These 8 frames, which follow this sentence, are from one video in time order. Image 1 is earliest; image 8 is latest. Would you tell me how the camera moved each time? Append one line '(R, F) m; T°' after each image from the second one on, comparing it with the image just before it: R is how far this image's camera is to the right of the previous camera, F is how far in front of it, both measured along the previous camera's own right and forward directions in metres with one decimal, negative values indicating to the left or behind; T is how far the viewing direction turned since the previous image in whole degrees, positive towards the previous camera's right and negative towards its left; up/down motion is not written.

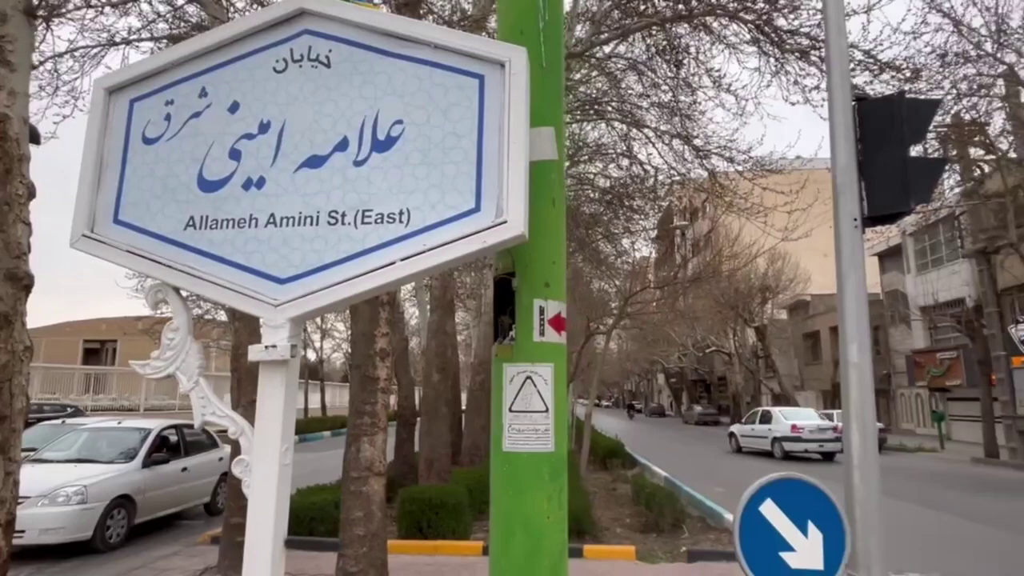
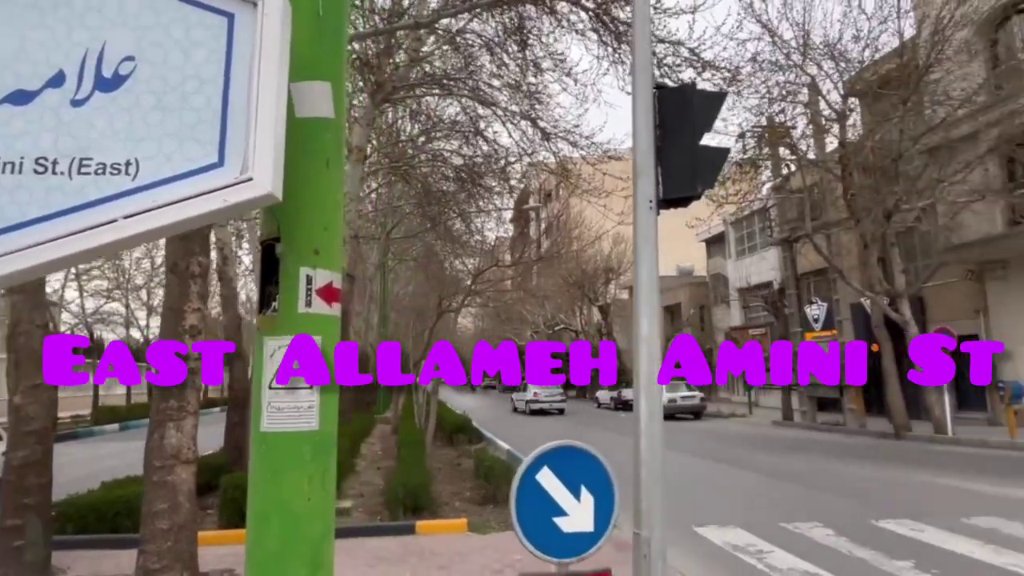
(+0.3, +0.1) m; +13°
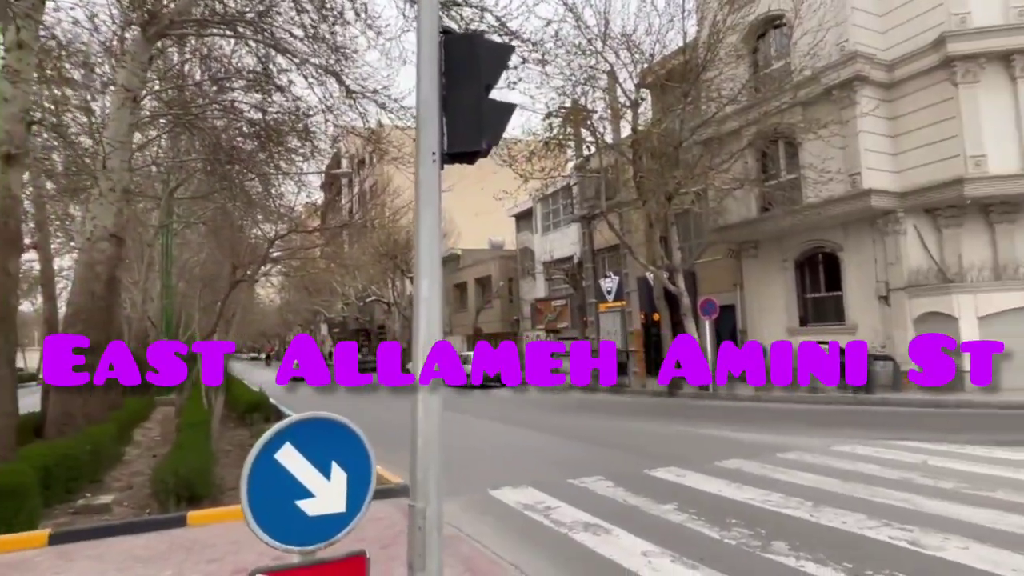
(+0.2, +0.2) m; +17°
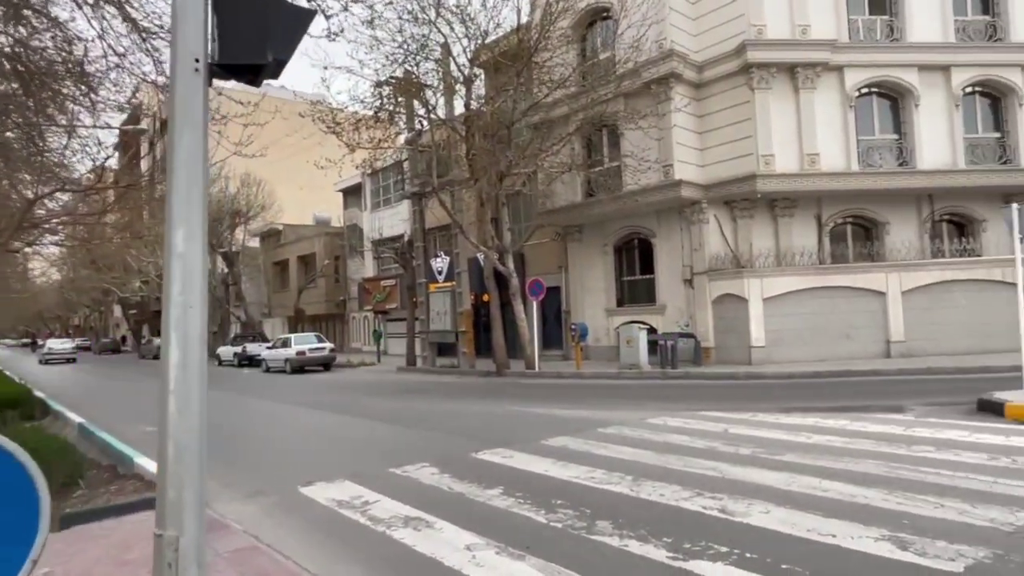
(+0.1, +0.6) m; +15°
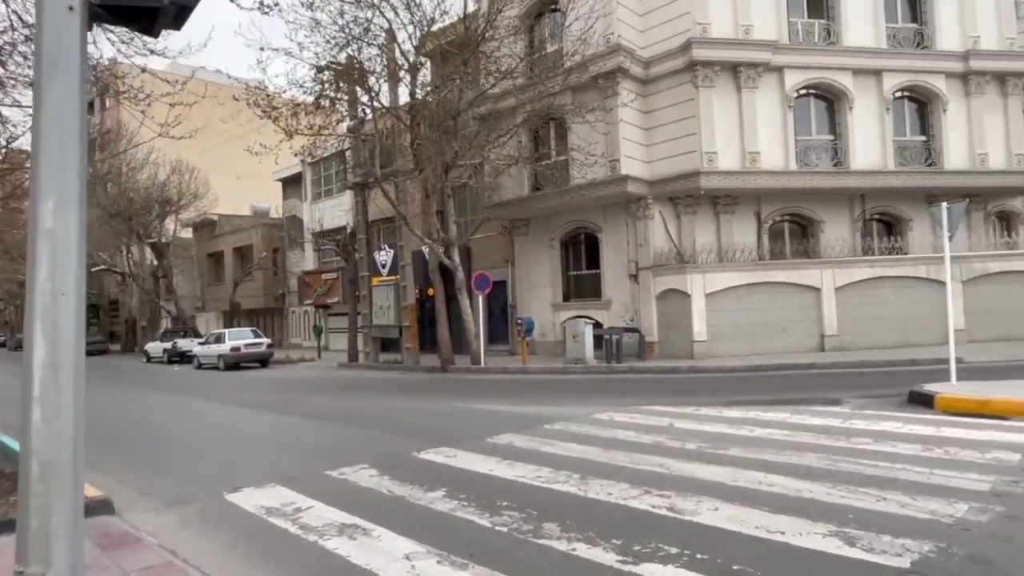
(0.0, +0.3) m; +5°
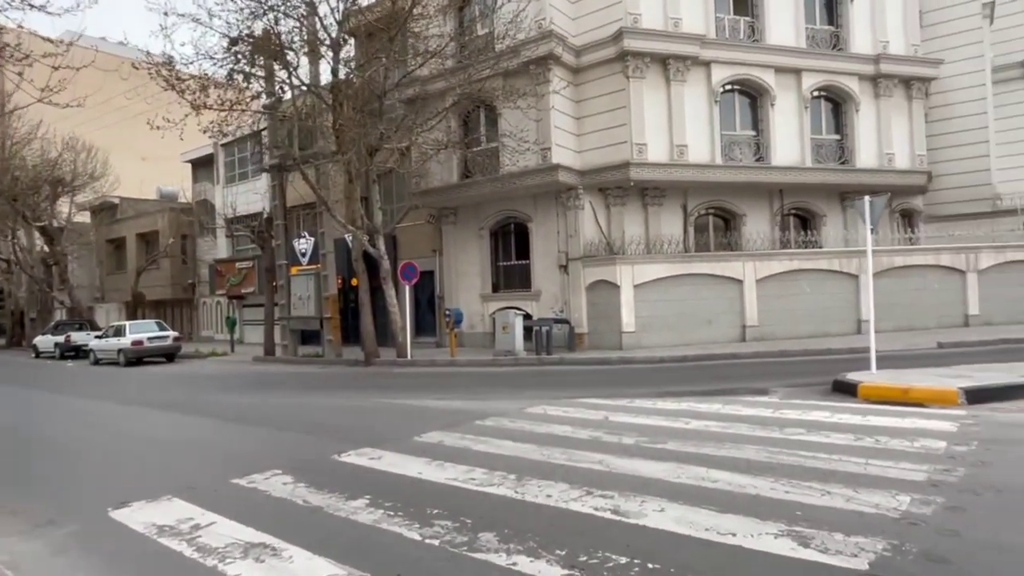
(-0.1, +0.5) m; +7°
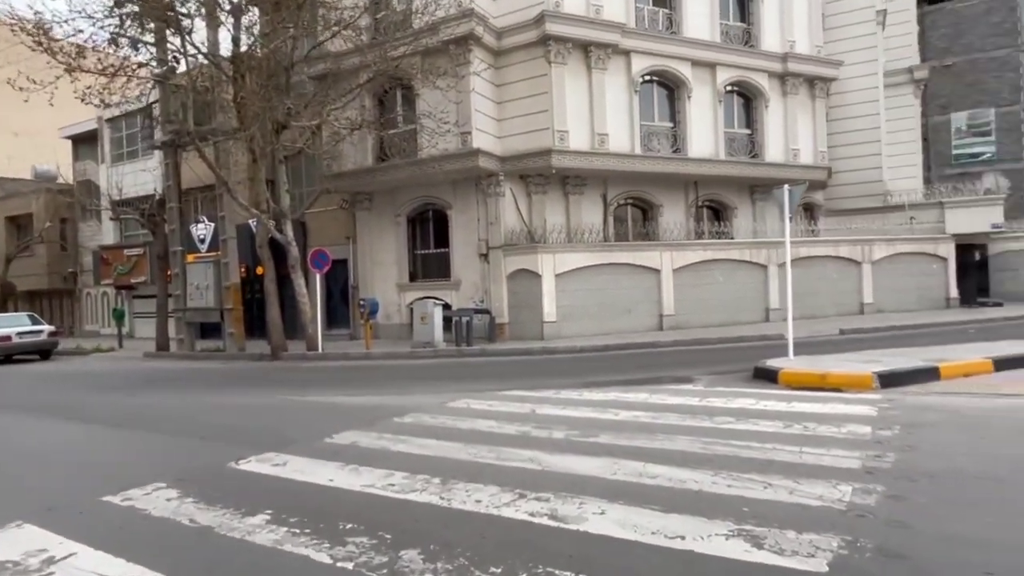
(-0.1, +0.6) m; +8°
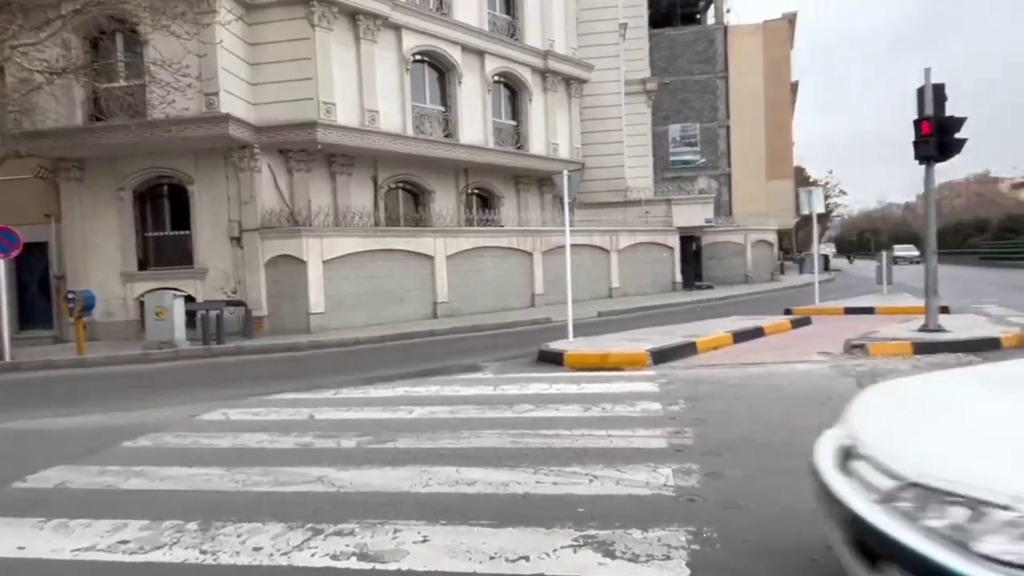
(-0.2, +1.0) m; +22°
